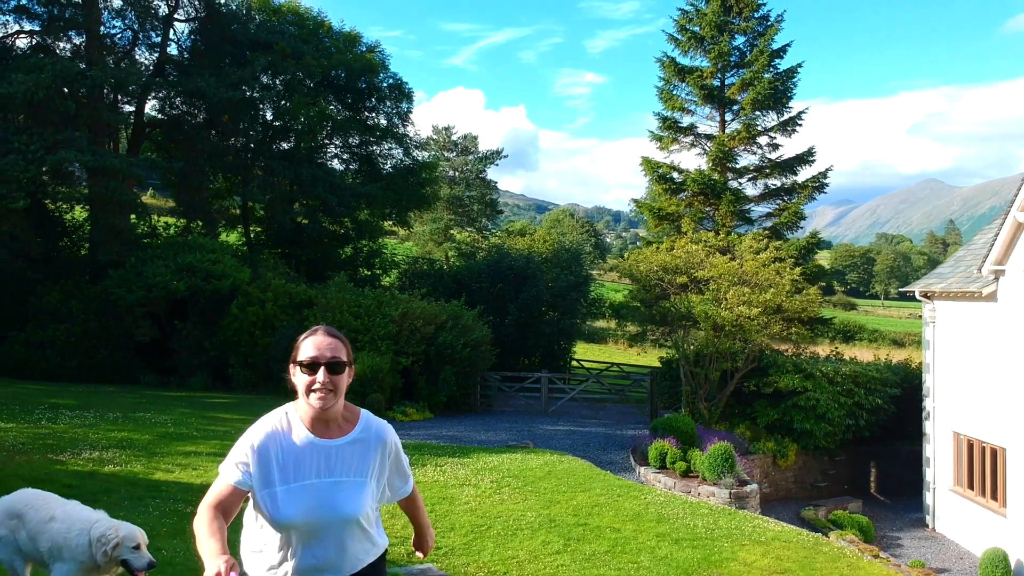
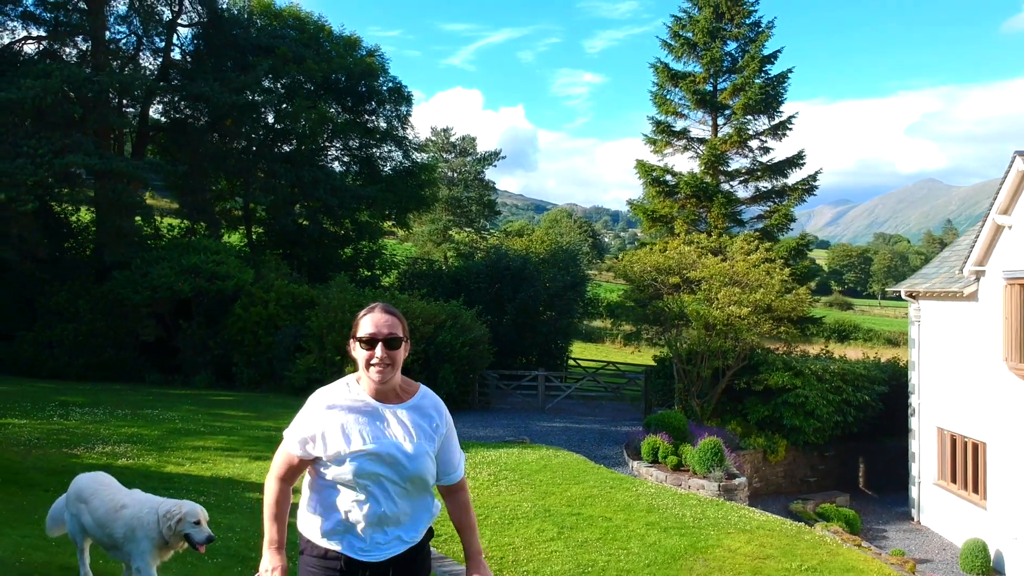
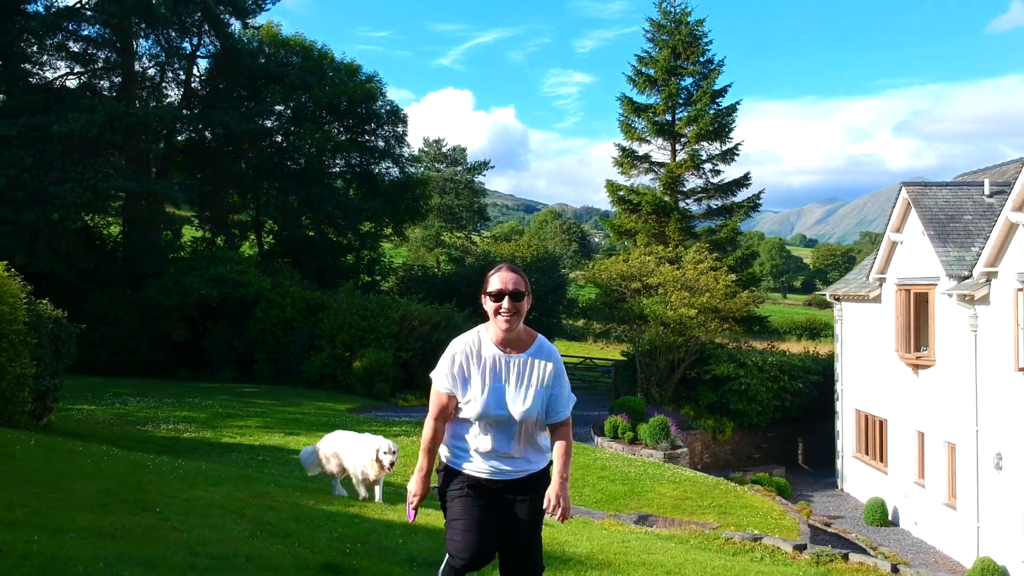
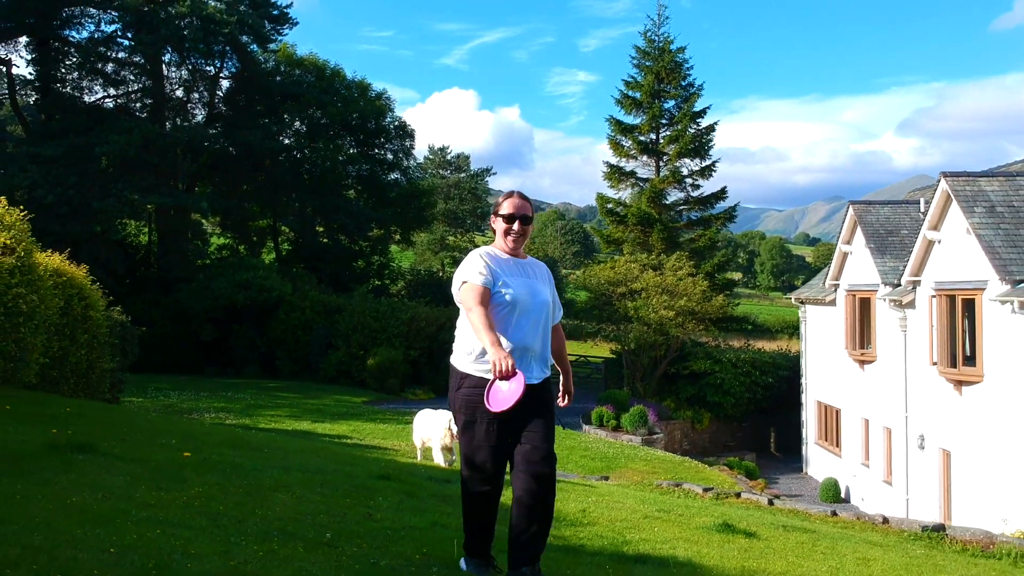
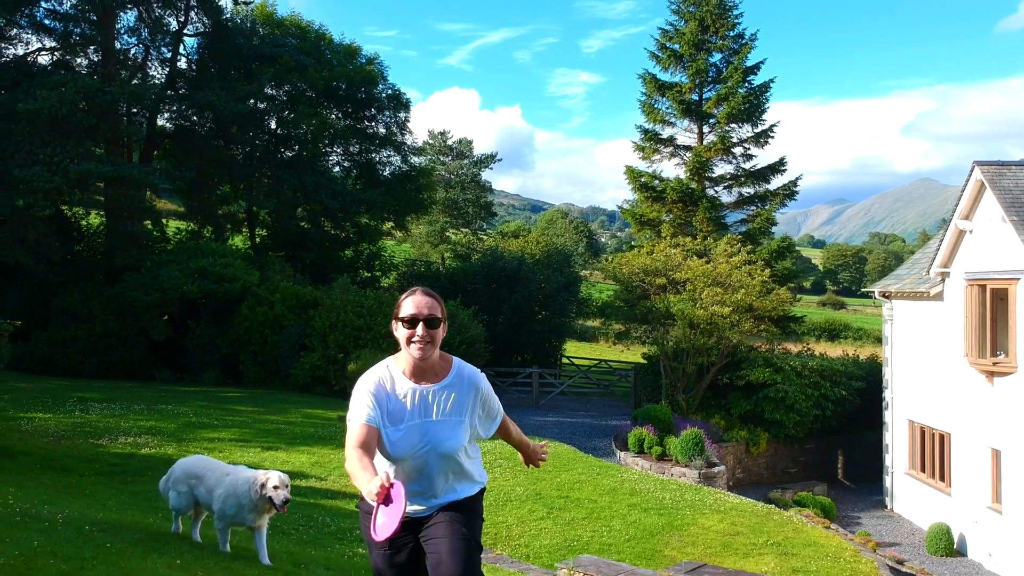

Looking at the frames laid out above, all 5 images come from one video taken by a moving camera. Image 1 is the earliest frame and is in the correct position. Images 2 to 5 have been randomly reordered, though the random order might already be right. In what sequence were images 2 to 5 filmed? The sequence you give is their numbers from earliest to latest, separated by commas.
2, 5, 3, 4
